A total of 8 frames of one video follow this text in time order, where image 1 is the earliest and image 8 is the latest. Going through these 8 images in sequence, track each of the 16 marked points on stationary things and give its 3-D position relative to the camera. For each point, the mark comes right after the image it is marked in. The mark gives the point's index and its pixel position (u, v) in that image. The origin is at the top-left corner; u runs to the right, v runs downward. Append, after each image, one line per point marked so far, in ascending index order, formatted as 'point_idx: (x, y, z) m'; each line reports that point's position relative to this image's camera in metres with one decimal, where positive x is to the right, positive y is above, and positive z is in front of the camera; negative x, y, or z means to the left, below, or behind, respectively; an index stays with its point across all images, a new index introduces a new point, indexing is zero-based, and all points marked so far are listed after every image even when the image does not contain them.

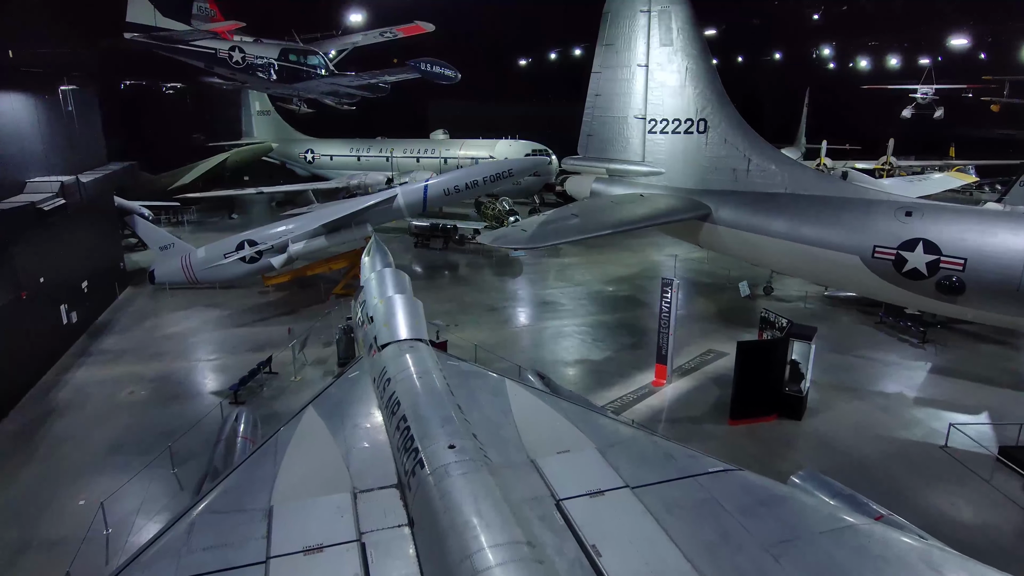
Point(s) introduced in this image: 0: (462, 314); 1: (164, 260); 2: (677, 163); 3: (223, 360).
0: (-1.5, -0.8, +13.4) m
1: (-11.8, +1.0, +15.0) m
2: (+4.7, +3.6, +12.5) m
3: (-7.4, -1.8, +11.3) m
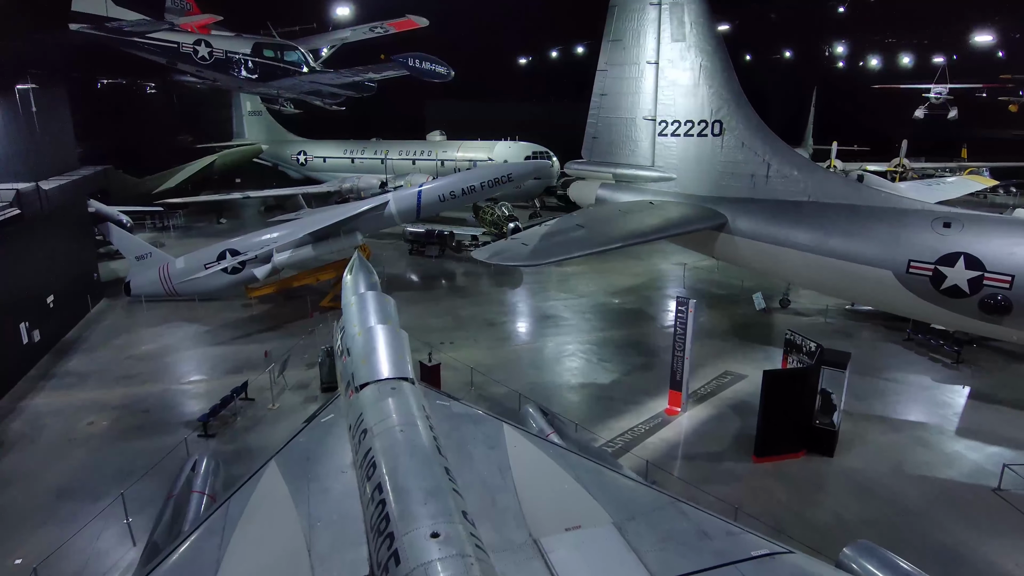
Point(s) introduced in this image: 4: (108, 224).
0: (-1.5, -1.2, +12.5) m
1: (-11.8, +0.6, +14.1) m
2: (+4.7, +3.2, +11.6) m
3: (-7.4, -2.2, +10.4) m
4: (-13.3, +2.1, +14.5) m
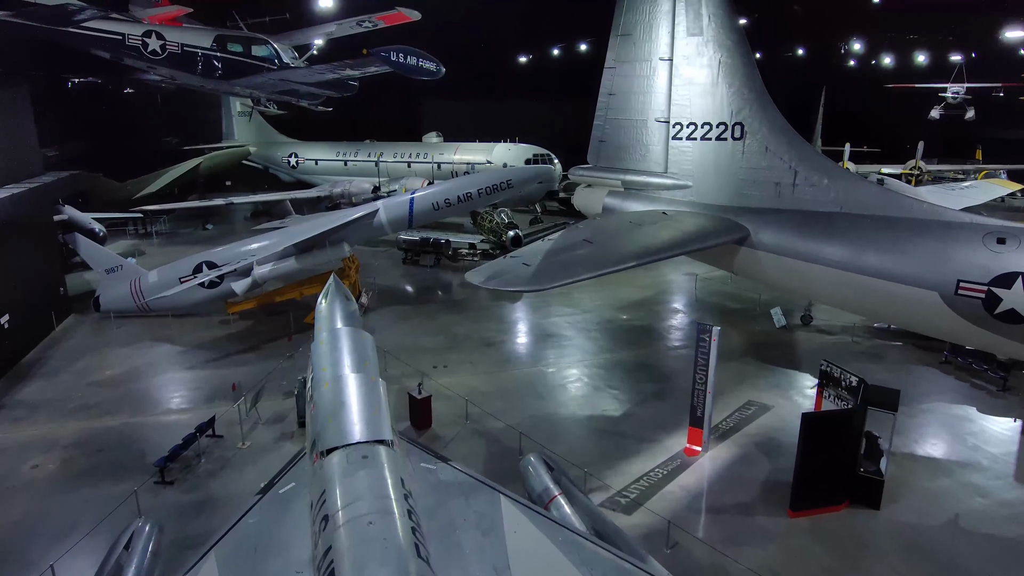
0: (-1.5, -1.6, +11.5) m
1: (-11.8, +0.1, +13.0) m
2: (+4.7, +2.7, +10.6) m
3: (-7.4, -2.7, +9.4) m
4: (-13.3, +1.6, +13.4) m
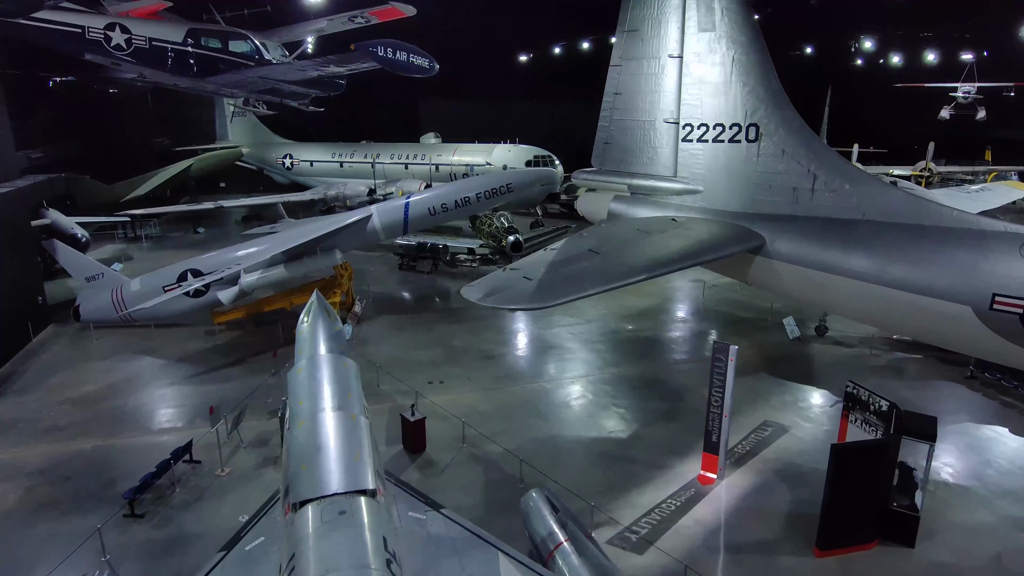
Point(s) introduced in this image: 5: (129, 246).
0: (-1.5, -1.9, +10.9) m
1: (-11.8, -0.1, +12.4) m
2: (+4.7, +2.5, +10.0) m
3: (-7.4, -2.9, +8.7) m
4: (-13.3, +1.4, +12.8) m
5: (-17.0, +1.9, +19.6) m
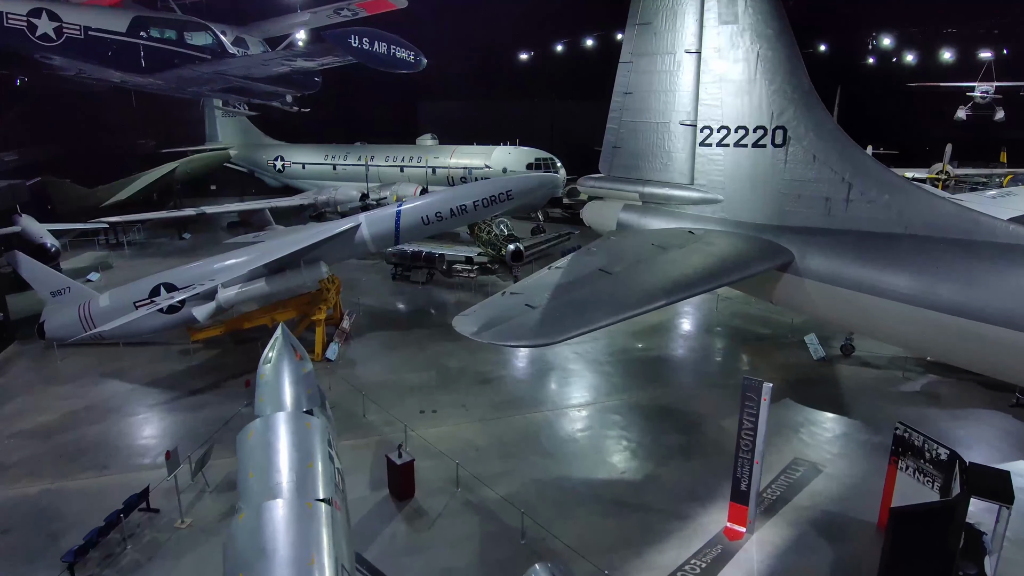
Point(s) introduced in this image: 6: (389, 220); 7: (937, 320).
0: (-1.5, -2.3, +9.9) m
1: (-11.8, -0.5, +11.5) m
2: (+4.7, +2.1, +9.0) m
3: (-7.4, -3.3, +7.8) m
4: (-13.3, +1.0, +11.9) m
5: (-17.0, +1.5, +18.6) m
6: (-3.3, +1.9, +12.0) m
7: (+7.2, -0.5, +7.5) m
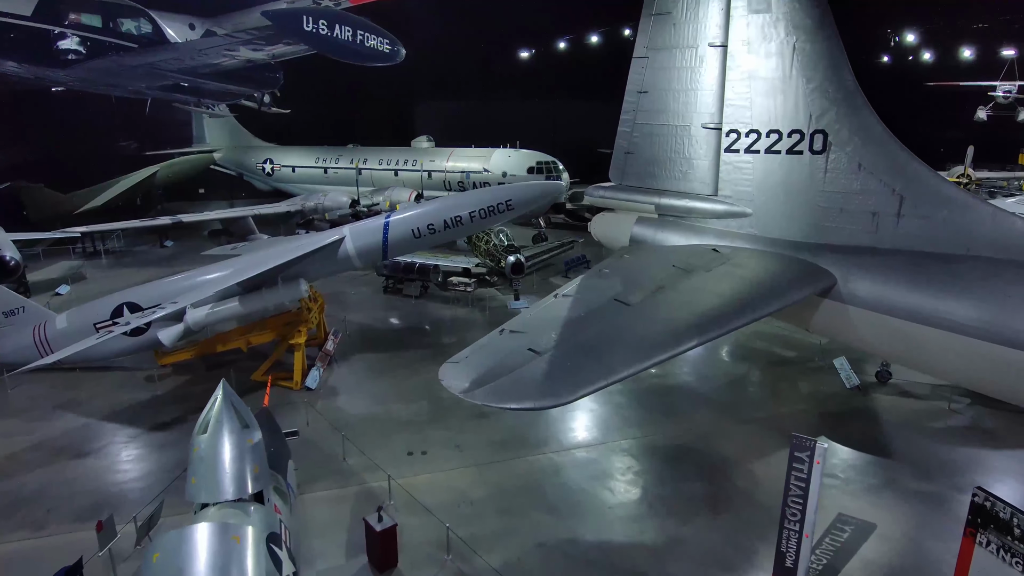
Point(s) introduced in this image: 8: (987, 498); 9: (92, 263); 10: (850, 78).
0: (-1.5, -2.7, +8.8) m
1: (-11.8, -1.0, +10.4) m
2: (+4.7, +1.6, +7.9) m
3: (-7.4, -3.8, +6.7) m
4: (-13.3, +0.5, +10.8) m
5: (-17.0, +1.0, +17.5) m
6: (-3.3, +1.4, +10.9) m
7: (+7.2, -1.0, +6.4) m
8: (+5.7, -2.5, +5.3) m
9: (-16.7, +1.0, +17.6) m
10: (+5.6, +3.5, +7.4) m
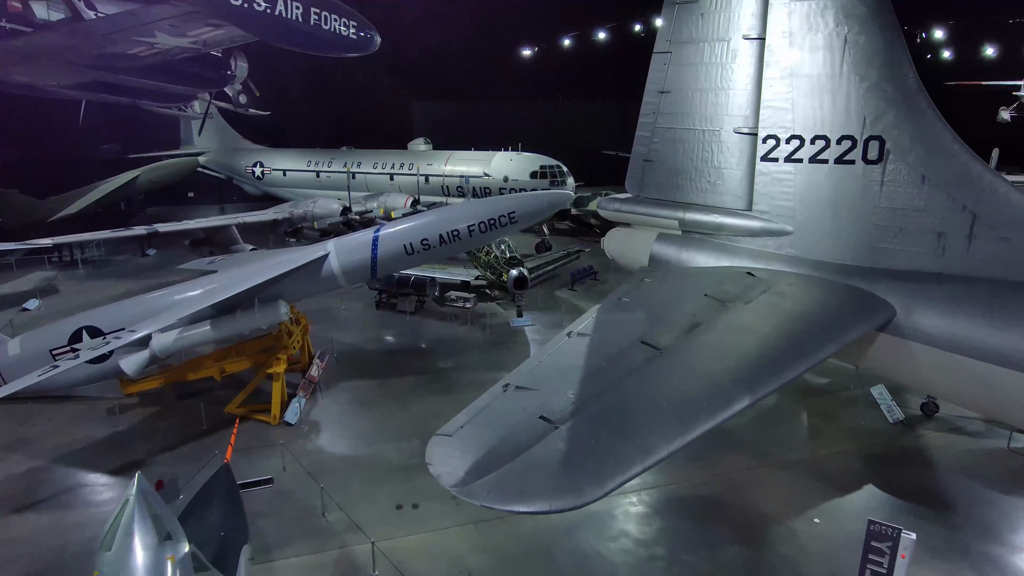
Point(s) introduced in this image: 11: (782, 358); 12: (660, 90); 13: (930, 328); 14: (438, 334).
0: (-1.5, -3.2, +7.8) m
1: (-11.8, -1.5, +9.4) m
2: (+4.8, +1.1, +6.9) m
3: (-7.4, -4.3, +5.7) m
4: (-13.2, +0.1, +9.7) m
5: (-16.9, +0.5, +16.5) m
6: (-3.3, +0.9, +9.9) m
7: (+7.2, -1.5, +5.3) m
8: (+5.8, -3.0, +4.2) m
9: (-16.6, +0.5, +16.6) m
10: (+5.7, +3.0, +6.3) m
11: (+3.1, -0.8, +5.1) m
12: (+2.5, +3.4, +7.5) m
13: (+5.8, -0.5, +6.1) m
14: (-2.1, -1.3, +12.5) m
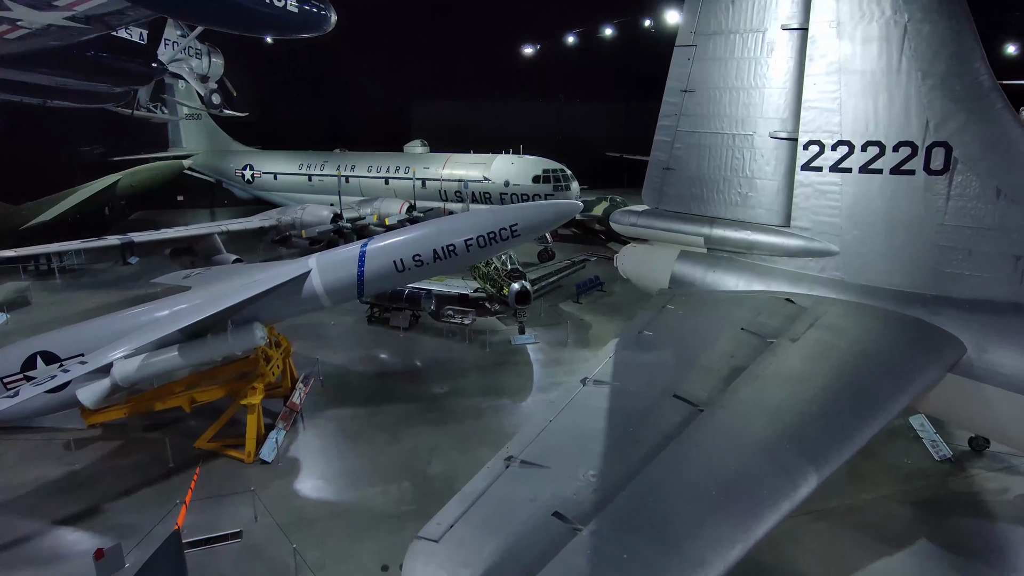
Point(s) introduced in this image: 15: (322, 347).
0: (-1.4, -3.6, +6.9) m
1: (-11.7, -1.9, +8.4) m
2: (+4.8, +0.7, +5.9) m
3: (-7.3, -4.7, +4.7) m
4: (-13.1, -0.3, +8.8) m
5: (-16.9, +0.1, +15.6) m
6: (-3.2, +0.5, +8.9) m
7: (+7.3, -1.9, +4.4) m
8: (+5.8, -3.4, +3.3) m
9: (-16.6, +0.1, +15.6) m
10: (+5.7, +2.6, +5.4) m
11: (+3.1, -1.2, +4.1) m
12: (+2.6, +3.0, +6.6) m
13: (+5.8, -0.9, +5.2) m
14: (-2.1, -1.7, +11.5) m
15: (-5.1, -1.6, +11.8) m
